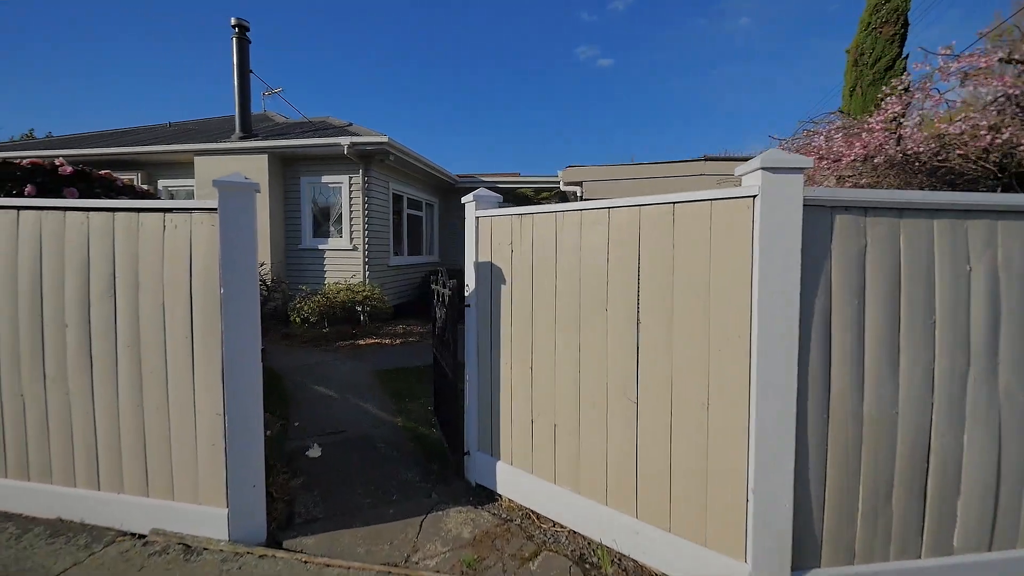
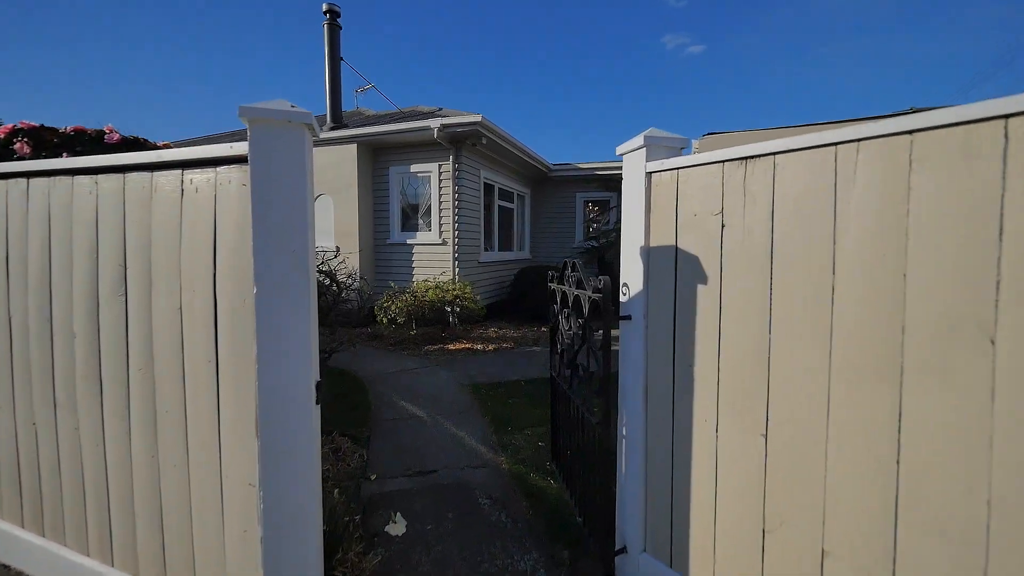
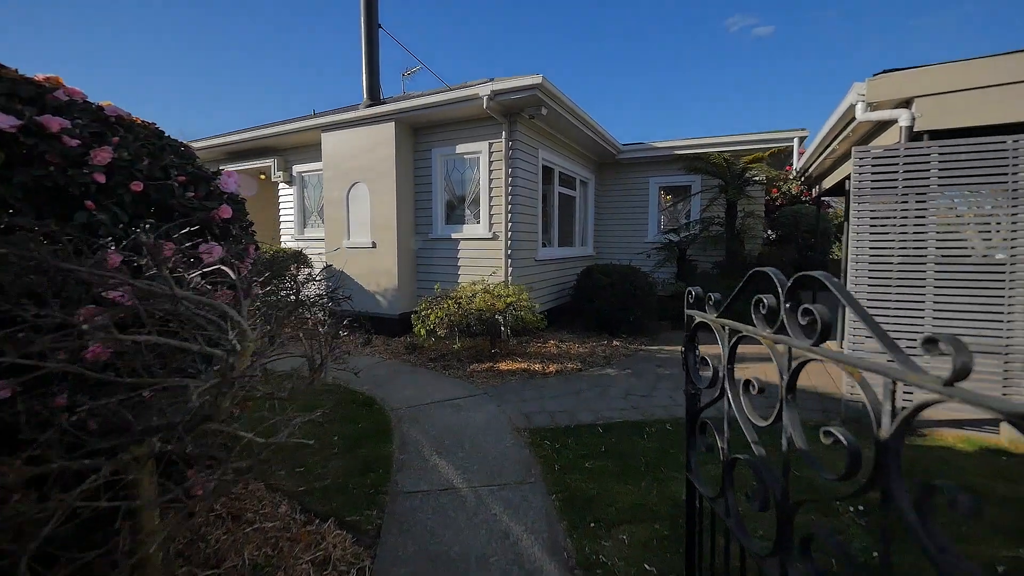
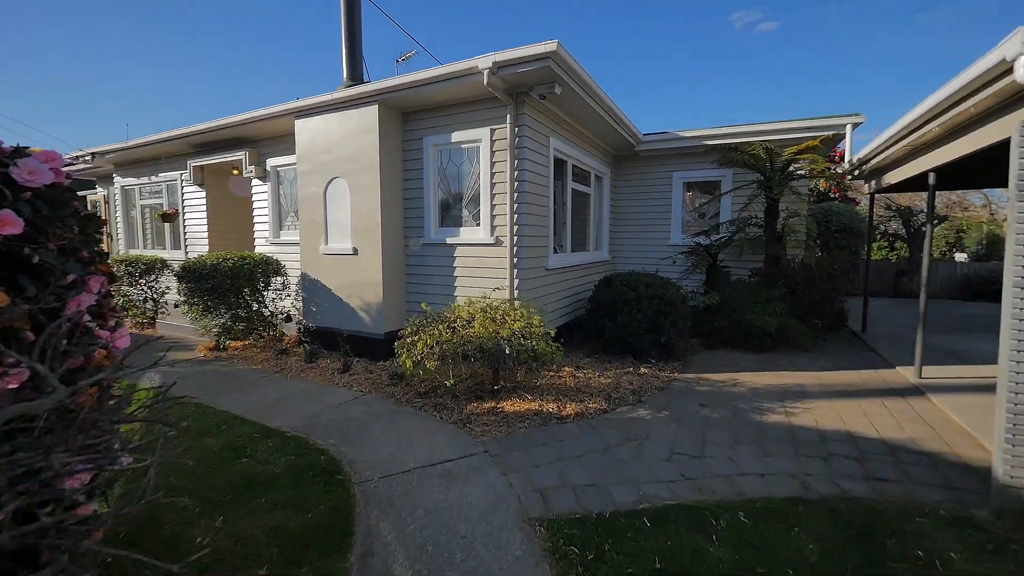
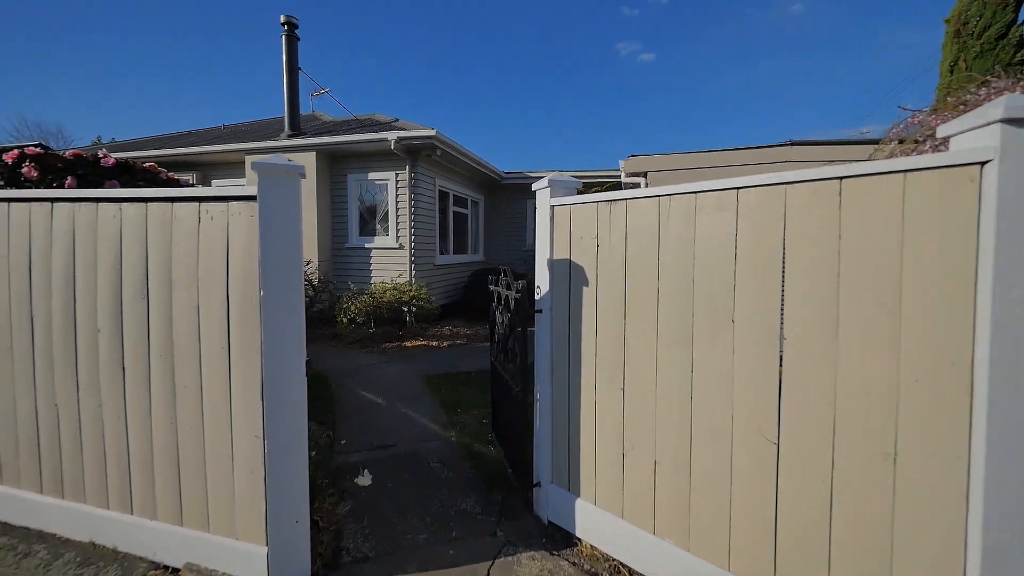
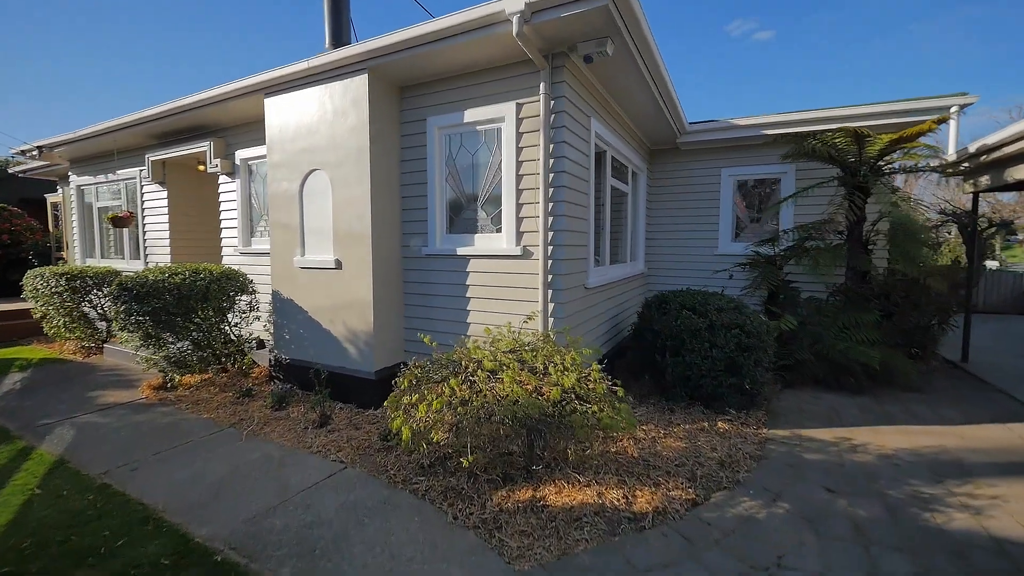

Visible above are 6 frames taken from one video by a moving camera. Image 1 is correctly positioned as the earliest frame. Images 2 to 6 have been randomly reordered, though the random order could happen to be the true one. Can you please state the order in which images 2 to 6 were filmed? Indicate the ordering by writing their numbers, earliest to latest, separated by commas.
5, 2, 3, 4, 6
